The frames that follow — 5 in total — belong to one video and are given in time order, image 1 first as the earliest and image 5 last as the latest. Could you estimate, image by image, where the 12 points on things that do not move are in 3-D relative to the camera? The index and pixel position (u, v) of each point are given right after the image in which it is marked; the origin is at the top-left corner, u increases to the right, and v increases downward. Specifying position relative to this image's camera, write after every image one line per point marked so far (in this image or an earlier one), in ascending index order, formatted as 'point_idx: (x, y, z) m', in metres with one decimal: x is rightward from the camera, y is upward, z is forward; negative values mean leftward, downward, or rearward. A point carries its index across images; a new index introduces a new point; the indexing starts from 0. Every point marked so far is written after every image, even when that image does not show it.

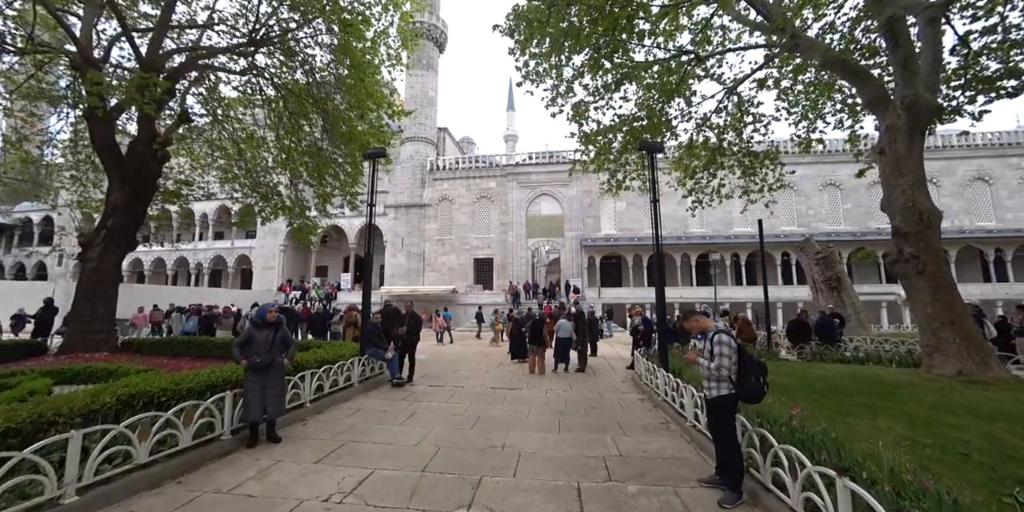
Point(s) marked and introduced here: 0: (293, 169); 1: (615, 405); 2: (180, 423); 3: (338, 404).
0: (-7.6, +2.9, +14.7) m
1: (+1.5, -2.2, +6.2) m
2: (-2.8, -1.4, +3.6) m
3: (-2.4, -2.1, +6.0) m
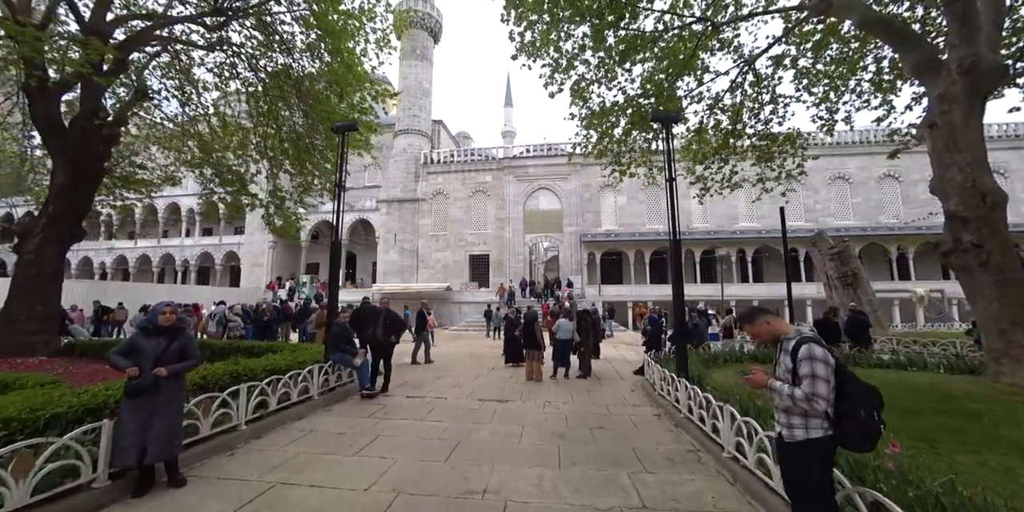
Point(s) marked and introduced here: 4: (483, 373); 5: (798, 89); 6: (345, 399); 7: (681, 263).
0: (-7.8, +3.1, +13.6) m
1: (+1.4, -2.0, +5.1) m
2: (-2.9, -1.3, +2.4) m
3: (-2.6, -1.9, +4.9) m
4: (-0.6, -2.5, +8.9) m
5: (+6.8, +3.9, +10.1) m
6: (-2.4, -2.1, +6.2) m
7: (+2.4, -0.1, +6.0) m
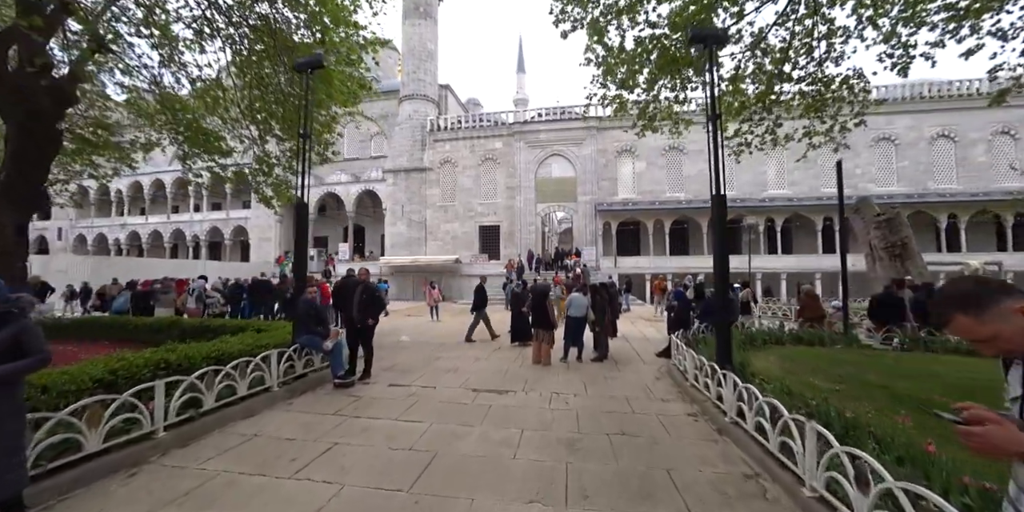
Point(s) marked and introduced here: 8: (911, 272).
0: (-7.5, +4.0, +12.4) m
1: (+1.3, -1.6, +4.0) m
2: (-3.0, -1.1, +1.5) m
3: (-2.6, -1.6, +3.9) m
4: (-0.5, -1.8, +7.9) m
5: (+6.8, +4.7, +8.4) m
6: (-2.4, -1.6, +5.2) m
7: (+2.4, +0.4, +4.7) m
8: (+11.1, -0.5, +12.1) m
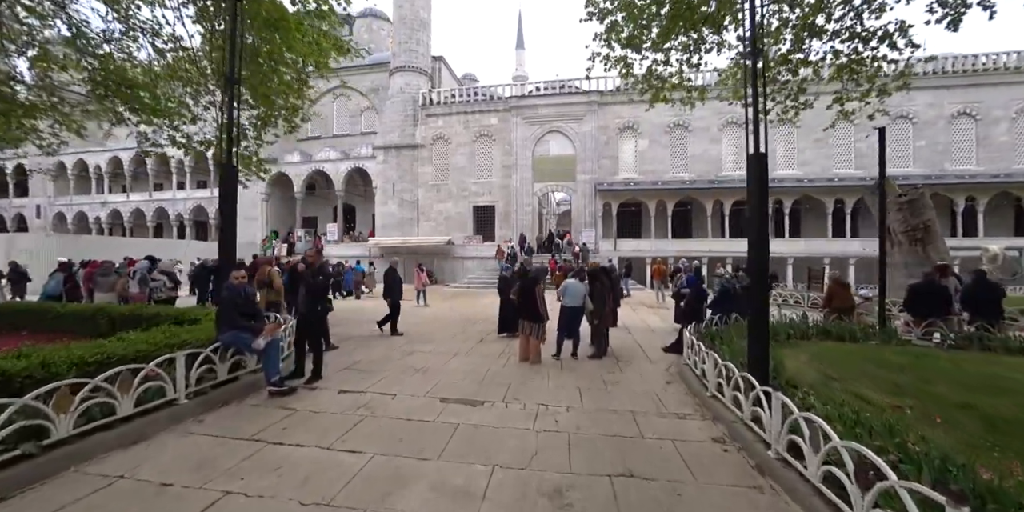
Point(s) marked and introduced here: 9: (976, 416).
0: (-7.7, +4.6, +11.1) m
1: (+1.1, -1.4, +3.0) m
2: (-3.2, -1.0, +0.4) m
3: (-2.8, -1.4, +2.8) m
4: (-0.7, -1.5, +6.9) m
5: (+6.7, +5.0, +7.1) m
6: (-2.6, -1.4, +4.2) m
7: (+2.2, +0.6, +3.6) m
8: (+10.9, -0.1, +11.0) m
9: (+3.7, -1.3, +3.4) m
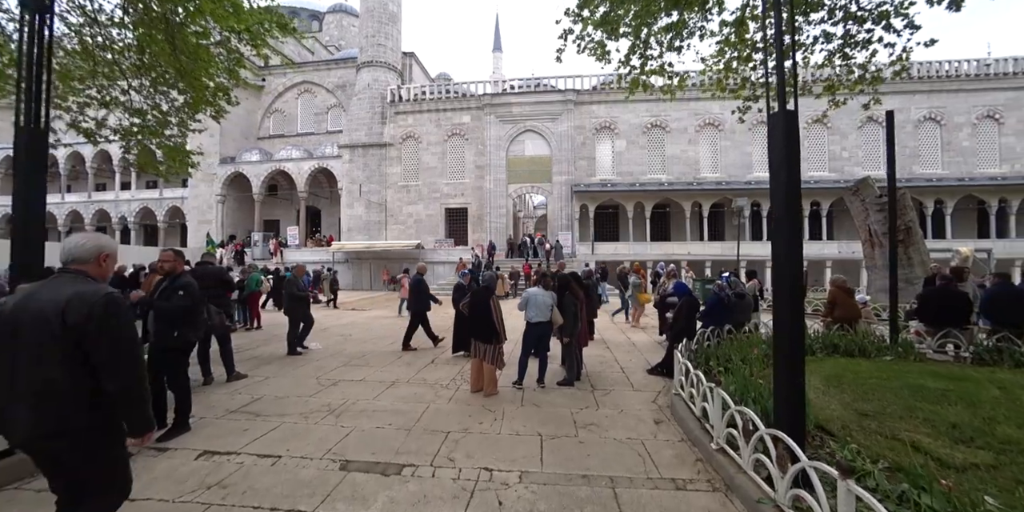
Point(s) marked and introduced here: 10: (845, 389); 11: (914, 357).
0: (-8.6, +4.4, +9.6) m
1: (+0.7, -1.5, +1.8) m
2: (-3.5, -1.0, -1.0) m
3: (-3.2, -1.4, +1.5) m
4: (-1.4, -1.5, +5.6) m
5: (+6.0, +4.9, +6.3) m
6: (-3.1, -1.4, +2.8) m
7: (+1.7, +0.6, +2.6) m
8: (+10.1, -0.1, +10.3) m
9: (+3.3, -1.3, +2.3) m
10: (+3.4, -1.3, +4.3) m
11: (+5.5, -1.4, +5.8) m
